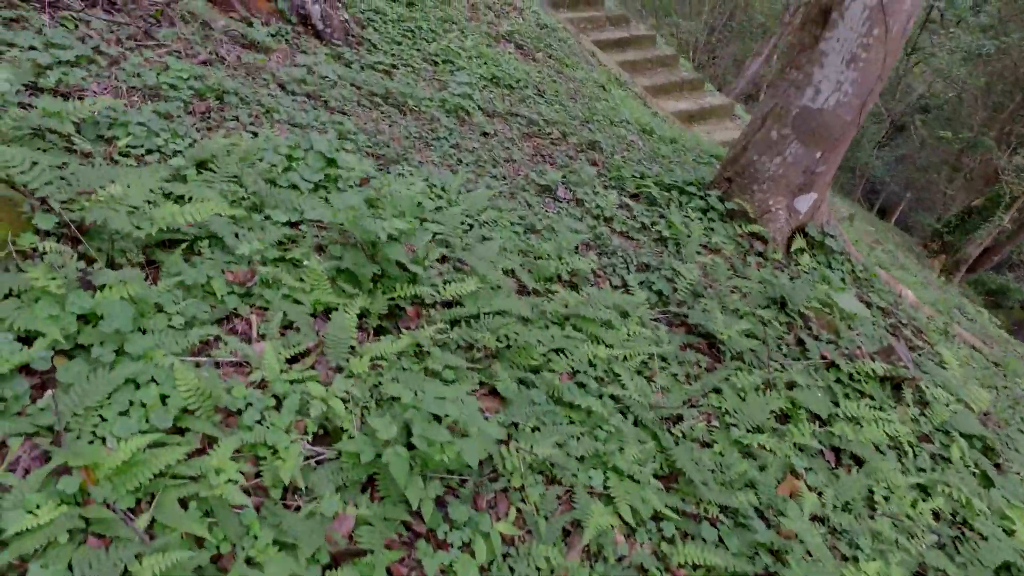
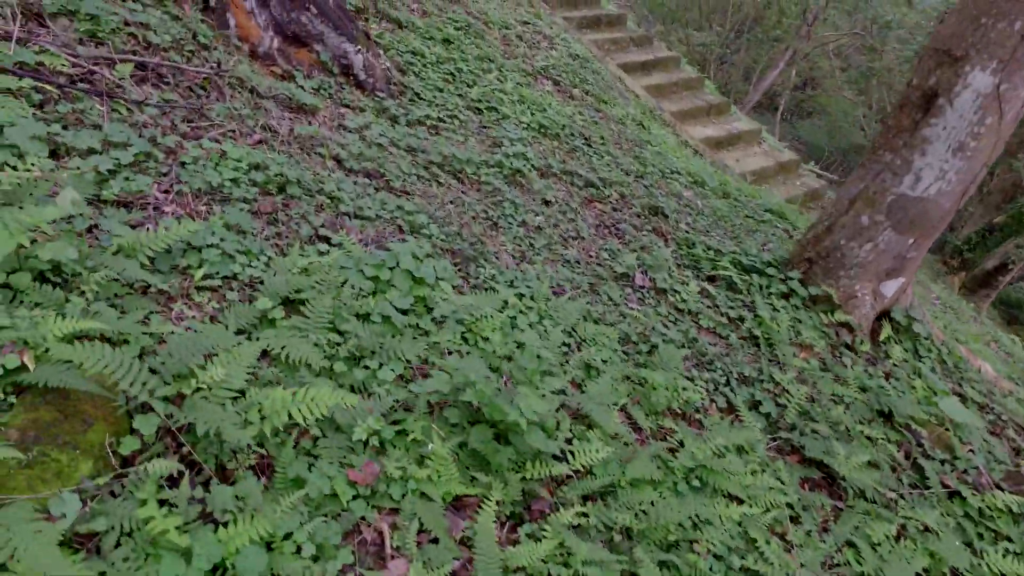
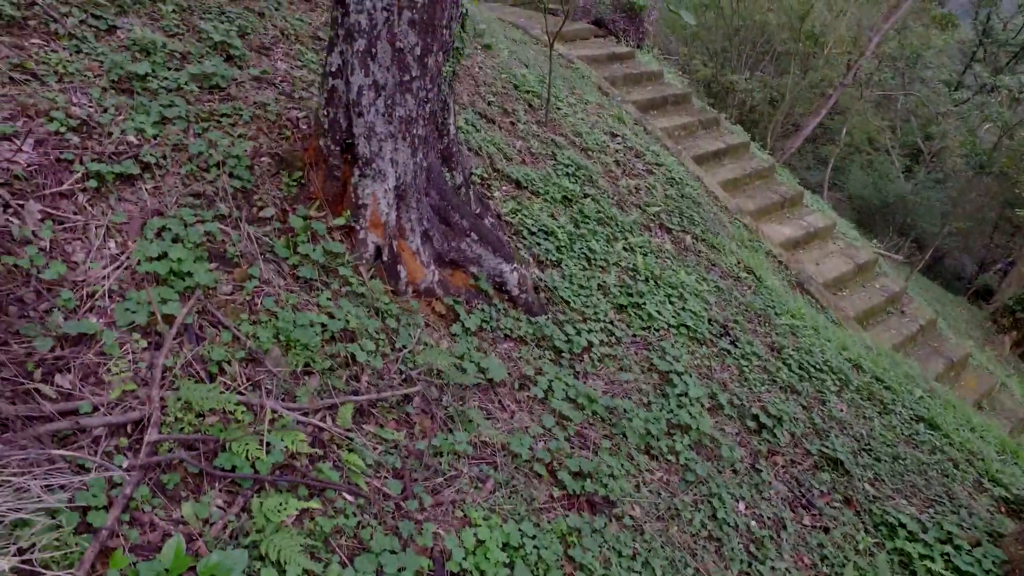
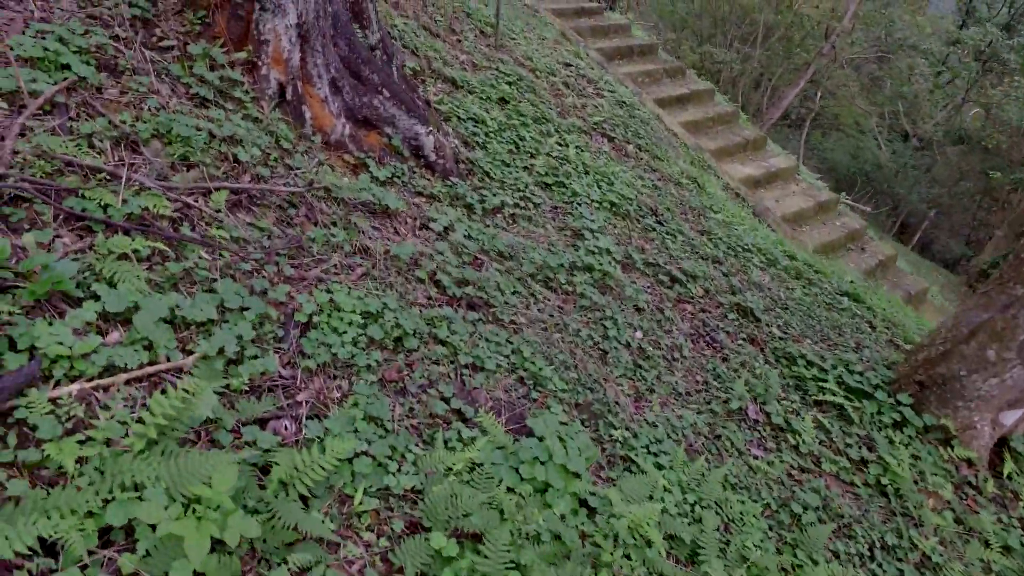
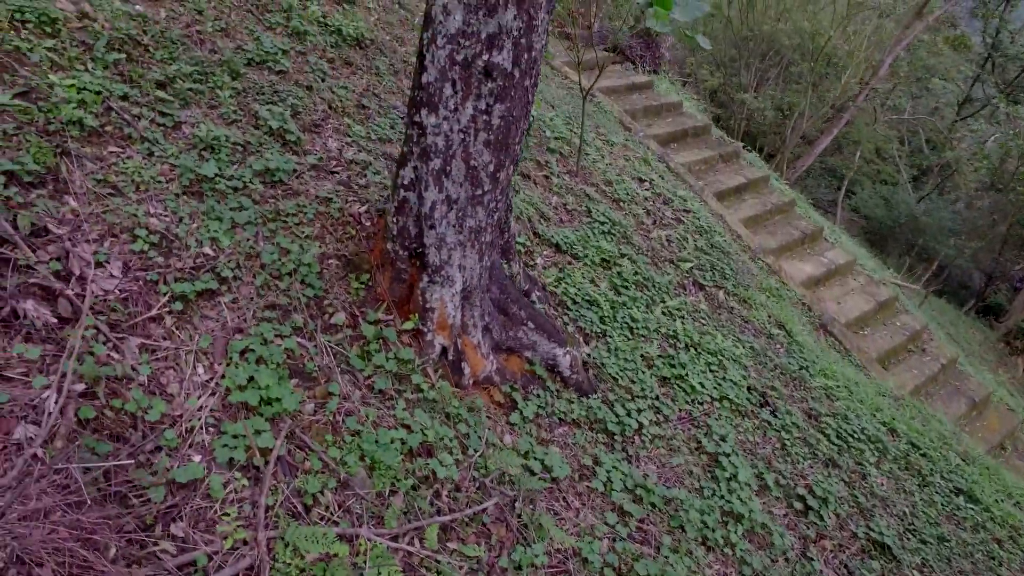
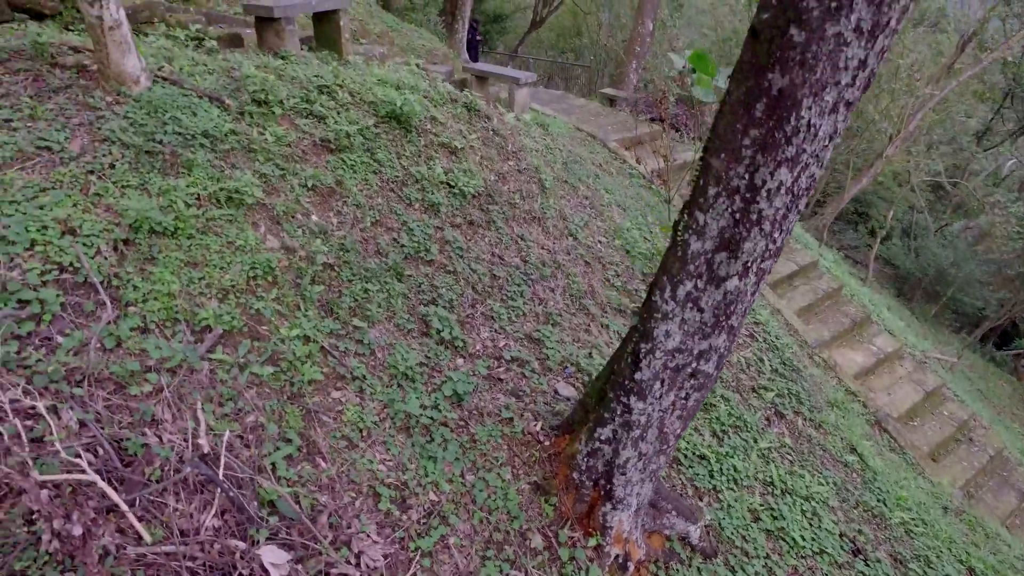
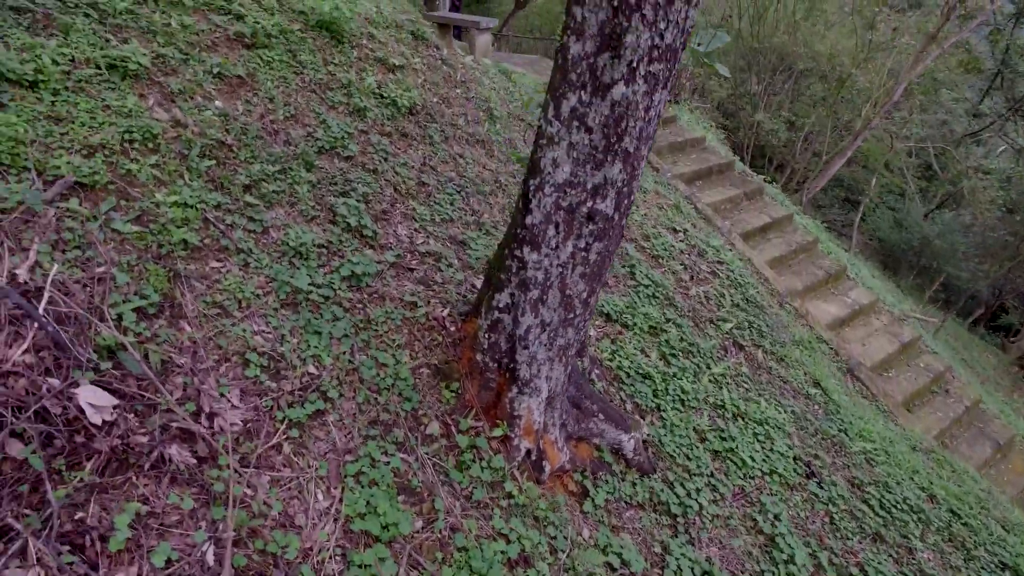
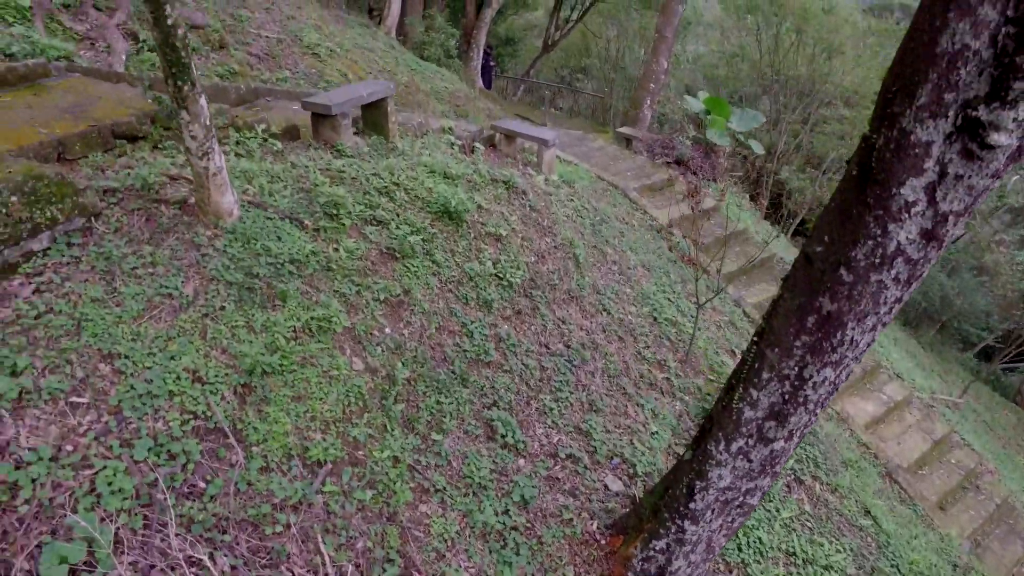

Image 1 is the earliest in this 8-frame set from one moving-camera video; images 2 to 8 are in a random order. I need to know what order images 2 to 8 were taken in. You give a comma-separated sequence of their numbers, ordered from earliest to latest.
2, 4, 3, 5, 7, 6, 8
